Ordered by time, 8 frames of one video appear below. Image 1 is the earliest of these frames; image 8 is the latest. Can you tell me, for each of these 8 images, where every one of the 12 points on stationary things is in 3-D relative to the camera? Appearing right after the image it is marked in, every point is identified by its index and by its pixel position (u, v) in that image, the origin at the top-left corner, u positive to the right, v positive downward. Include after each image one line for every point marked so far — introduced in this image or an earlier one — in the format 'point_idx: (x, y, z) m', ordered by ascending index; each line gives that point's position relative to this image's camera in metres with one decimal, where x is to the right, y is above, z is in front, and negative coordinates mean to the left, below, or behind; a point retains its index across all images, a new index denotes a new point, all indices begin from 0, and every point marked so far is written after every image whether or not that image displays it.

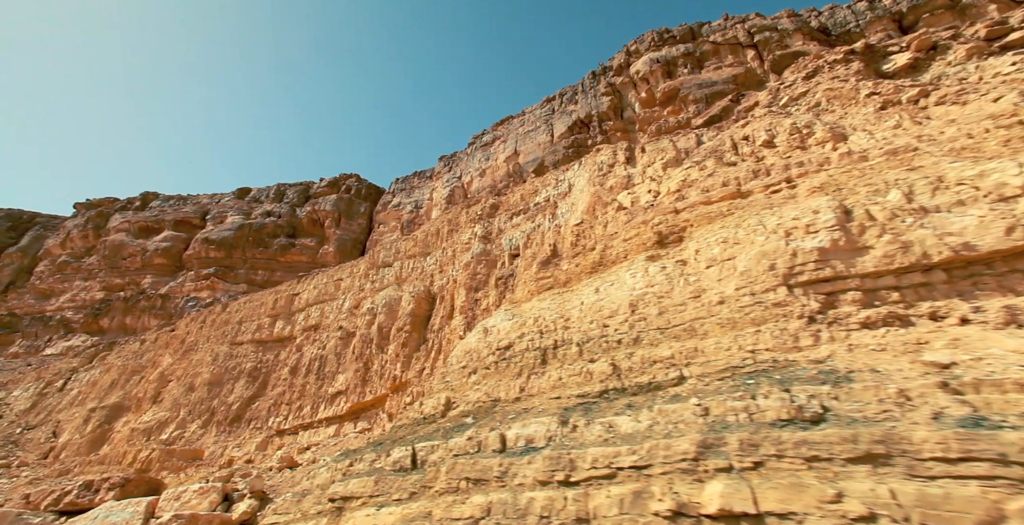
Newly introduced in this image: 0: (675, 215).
0: (+2.0, +0.6, +5.7) m
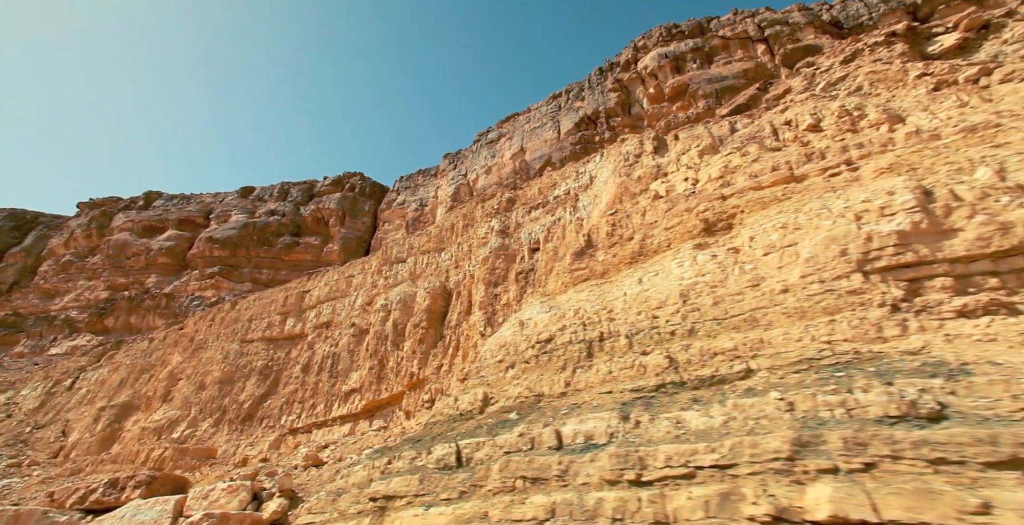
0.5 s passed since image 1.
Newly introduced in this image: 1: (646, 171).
0: (+2.5, +0.7, +5.4) m
1: (+2.5, +1.7, +8.5) m
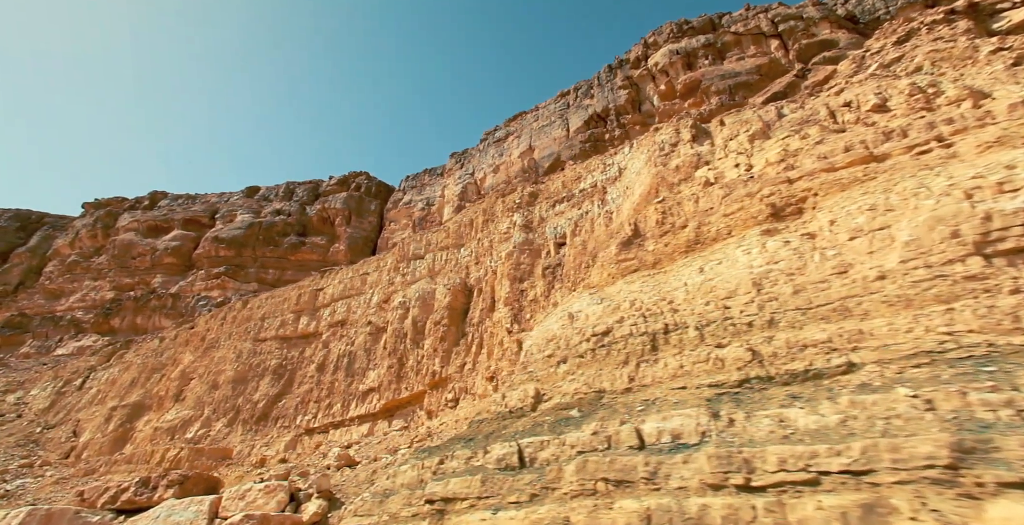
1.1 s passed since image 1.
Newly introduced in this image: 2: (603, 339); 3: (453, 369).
0: (+3.1, +0.9, +5.1) m
1: (+3.1, +1.8, +8.2) m
2: (+1.1, -0.9, +5.2) m
3: (-1.5, -2.8, +11.8) m
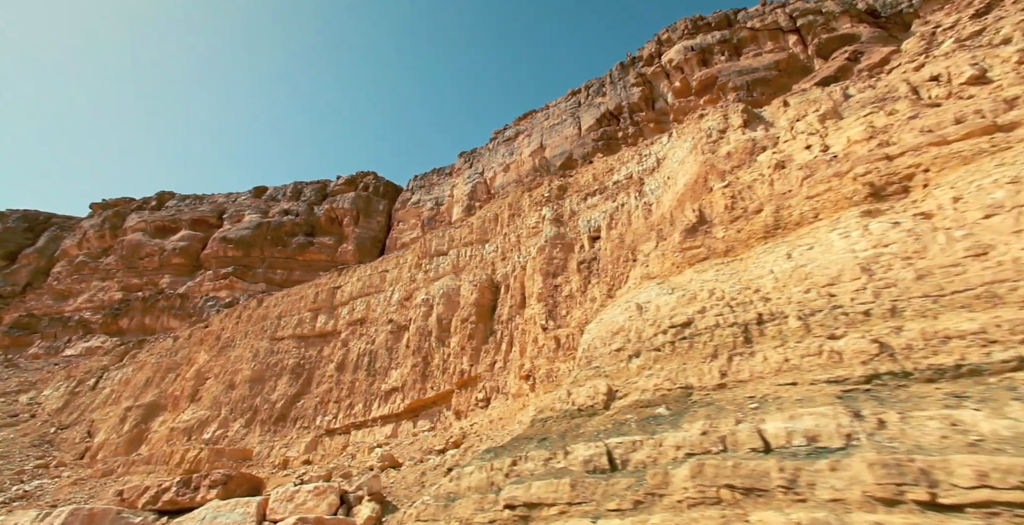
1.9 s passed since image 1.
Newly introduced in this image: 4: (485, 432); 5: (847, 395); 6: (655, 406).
0: (+3.8, +1.0, +4.7) m
1: (+3.9, +2.0, +7.8) m
2: (+1.8, -0.7, +4.8) m
3: (-0.7, -2.6, +11.4) m
4: (-0.6, -3.5, +9.4) m
5: (+2.3, -0.9, +3.3) m
6: (+1.3, -1.3, +4.2) m
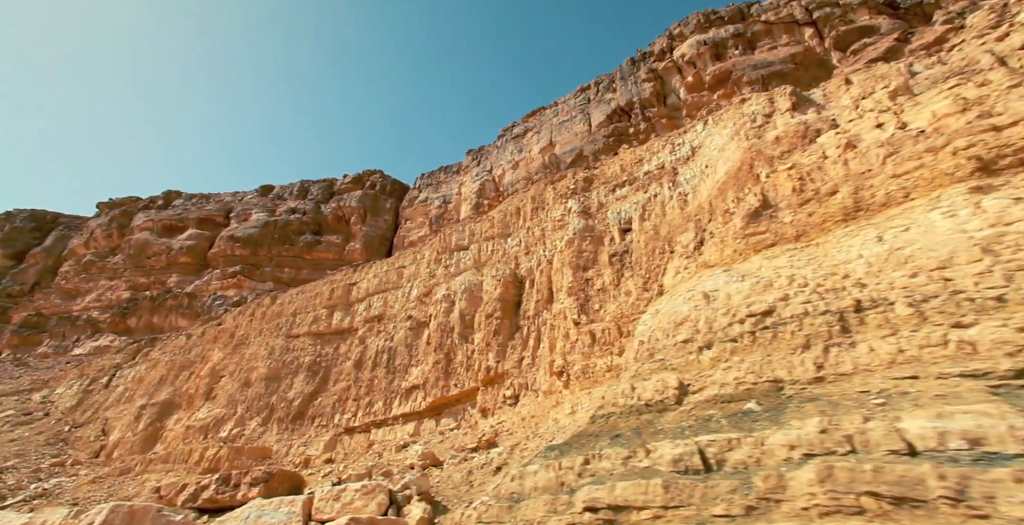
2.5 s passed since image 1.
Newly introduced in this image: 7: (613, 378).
0: (+4.4, +1.2, +4.3) m
1: (+4.5, +2.1, +7.4) m
2: (+2.4, -0.6, +4.4) m
3: (-0.1, -2.5, +11.1) m
4: (+0.1, -3.3, +9.1) m
5: (+2.9, -0.8, +2.9) m
6: (+1.9, -1.2, +3.9) m
7: (+1.8, -2.0, +8.1) m
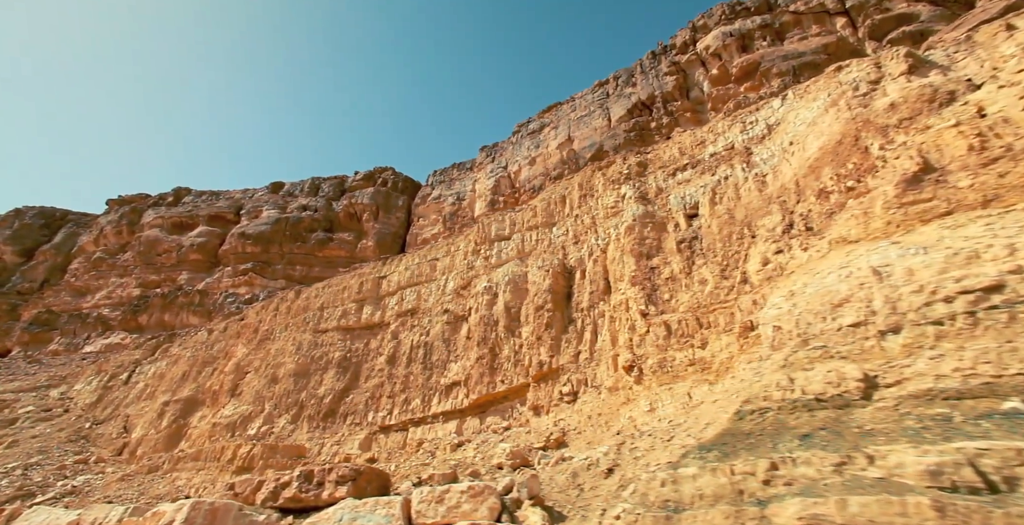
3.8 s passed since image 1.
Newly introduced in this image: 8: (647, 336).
0: (+5.7, +1.4, +3.6) m
1: (+5.7, +2.4, +6.7) m
2: (+3.6, -0.3, +3.7) m
3: (+1.2, -2.2, +10.4) m
4: (+1.3, -3.0, +8.4) m
5: (+4.1, -0.5, +2.2) m
6: (+3.1, -0.9, +3.2) m
7: (+3.0, -1.8, +7.4) m
8: (+2.6, -1.4, +8.6) m
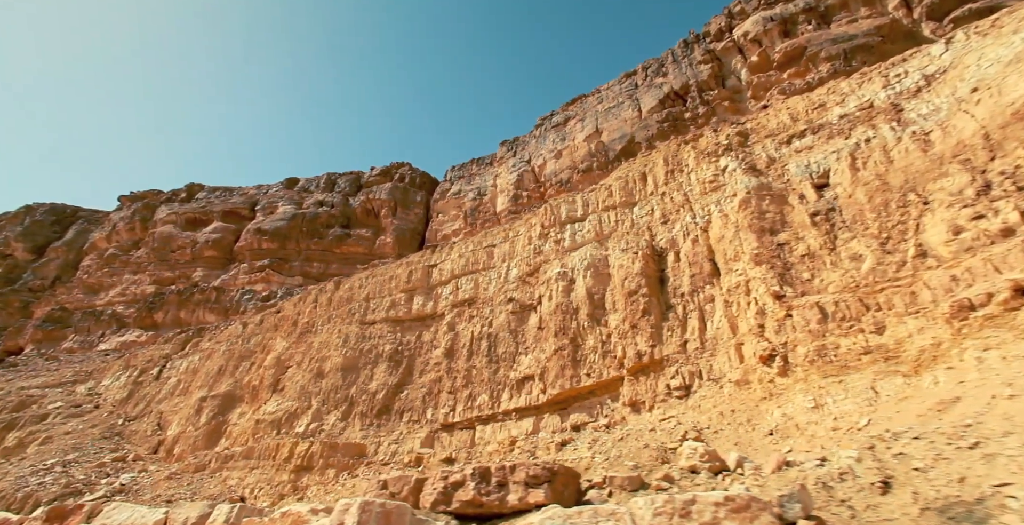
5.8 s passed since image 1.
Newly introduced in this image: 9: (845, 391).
0: (+7.6, +1.9, +2.4) m
1: (+7.7, +2.9, +5.4) m
2: (+5.5, +0.2, +2.5) m
3: (+3.2, -1.8, +9.2) m
4: (+3.3, -2.6, +7.2) m
5: (+6.0, -0.1, +1.0) m
6: (+5.0, -0.4, +2.0) m
7: (+4.9, -1.3, +6.2) m
8: (+4.5, -0.9, +7.4) m
9: (+4.5, -1.7, +6.2) m
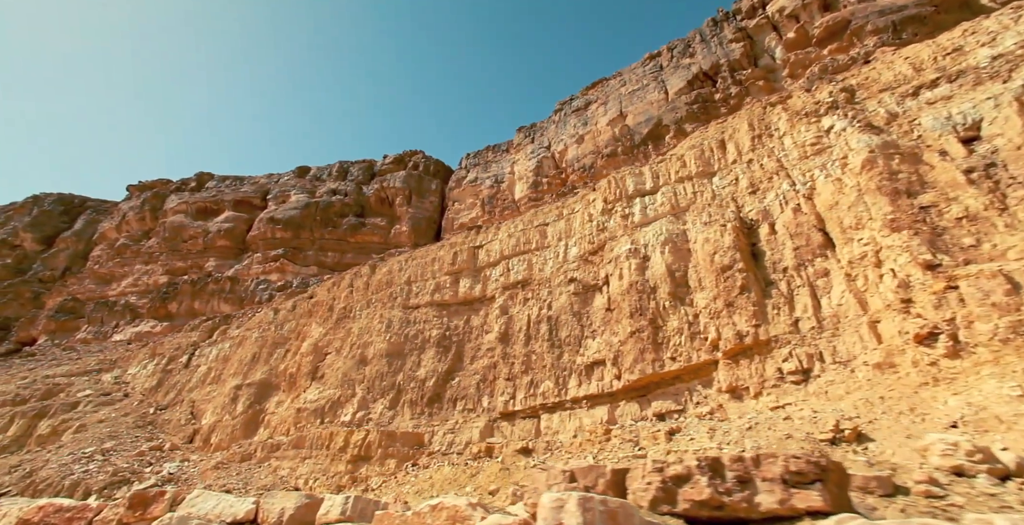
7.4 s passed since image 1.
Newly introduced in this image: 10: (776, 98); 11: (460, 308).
0: (+9.1, +2.3, +1.2) m
1: (+9.2, +3.4, +4.3) m
2: (+7.1, +0.6, +1.4) m
3: (+4.8, -1.2, +8.2) m
4: (+4.9, -2.1, +6.2) m
5: (+7.6, +0.4, -0.1) m
6: (+6.6, 0.0, +0.9) m
7: (+6.5, -0.8, +5.1) m
8: (+6.1, -0.4, +6.4) m
9: (+6.1, -1.2, +5.1) m
10: (+6.3, +3.9, +11.0) m
11: (-1.5, -1.3, +13.8) m
